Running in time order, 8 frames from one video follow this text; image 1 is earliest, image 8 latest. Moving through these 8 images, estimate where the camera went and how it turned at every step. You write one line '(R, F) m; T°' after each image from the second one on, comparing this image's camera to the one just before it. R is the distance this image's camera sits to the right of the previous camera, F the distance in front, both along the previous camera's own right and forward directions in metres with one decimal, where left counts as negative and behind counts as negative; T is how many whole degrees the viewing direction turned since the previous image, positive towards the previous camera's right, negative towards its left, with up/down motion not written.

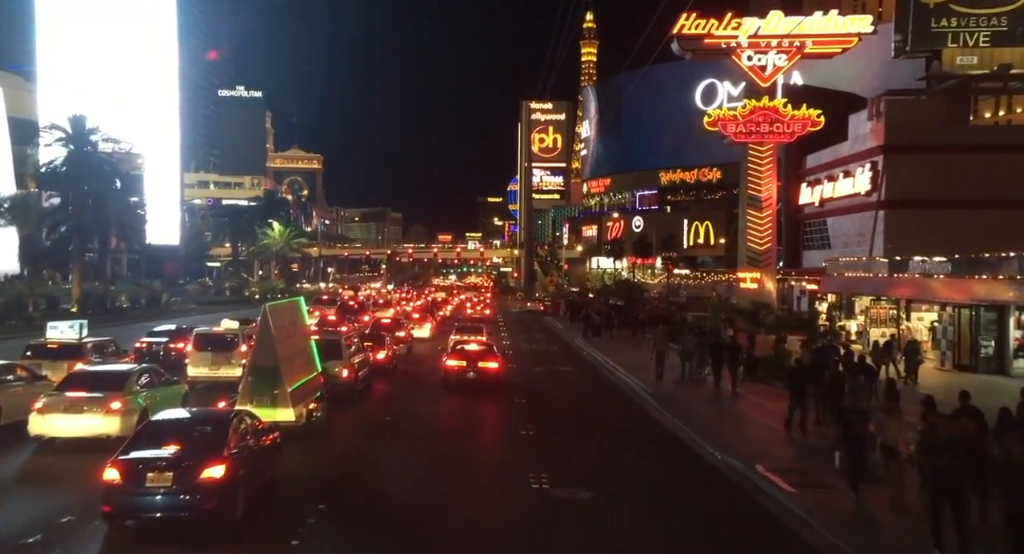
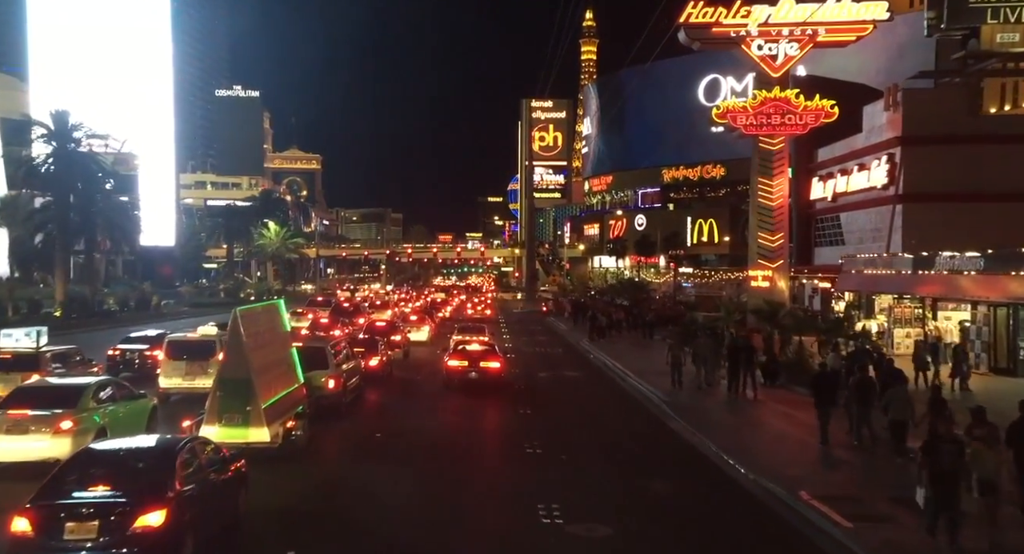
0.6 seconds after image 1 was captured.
(-0.1, +1.5) m; 0°
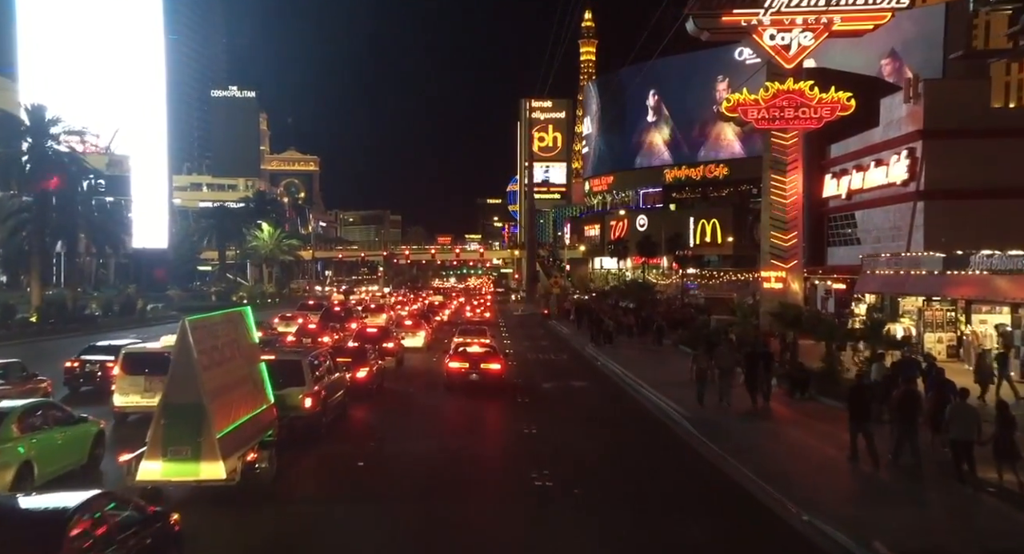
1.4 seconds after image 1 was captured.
(-0.1, +1.8) m; 0°
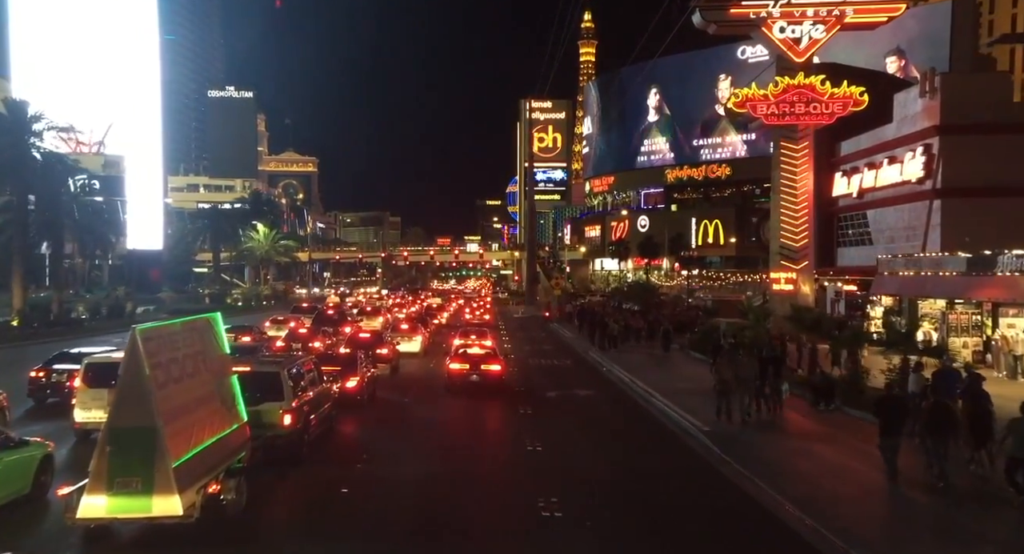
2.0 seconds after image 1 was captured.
(-0.1, +1.3) m; 0°
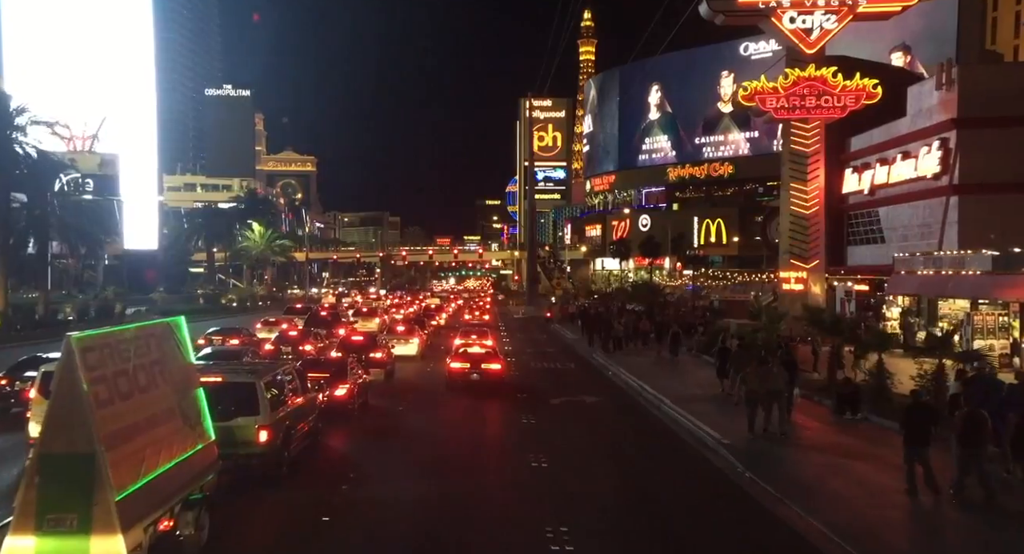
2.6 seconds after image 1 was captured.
(-0.1, +1.2) m; 0°
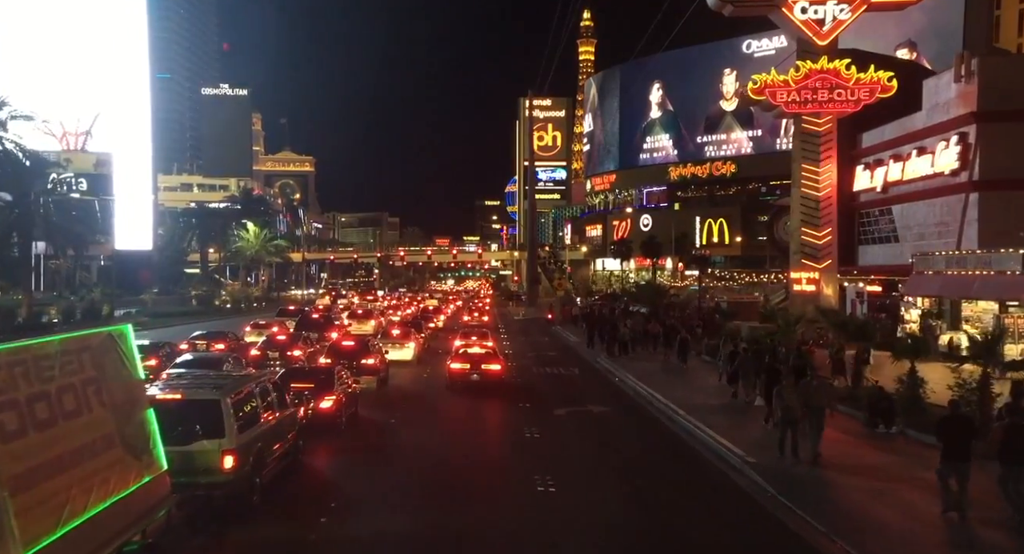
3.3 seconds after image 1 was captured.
(-0.1, +1.3) m; 0°
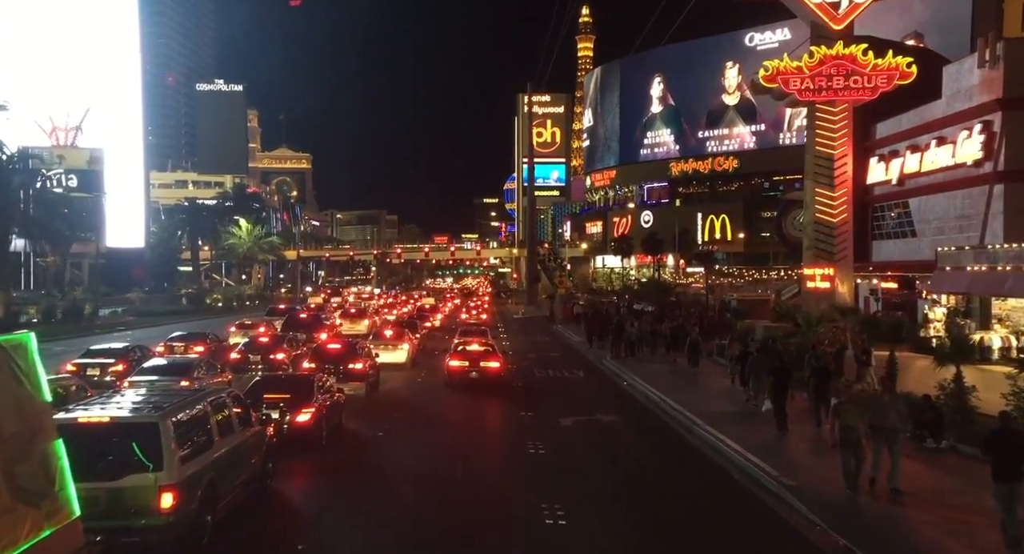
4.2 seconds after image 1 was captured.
(0.0, +1.6) m; 0°
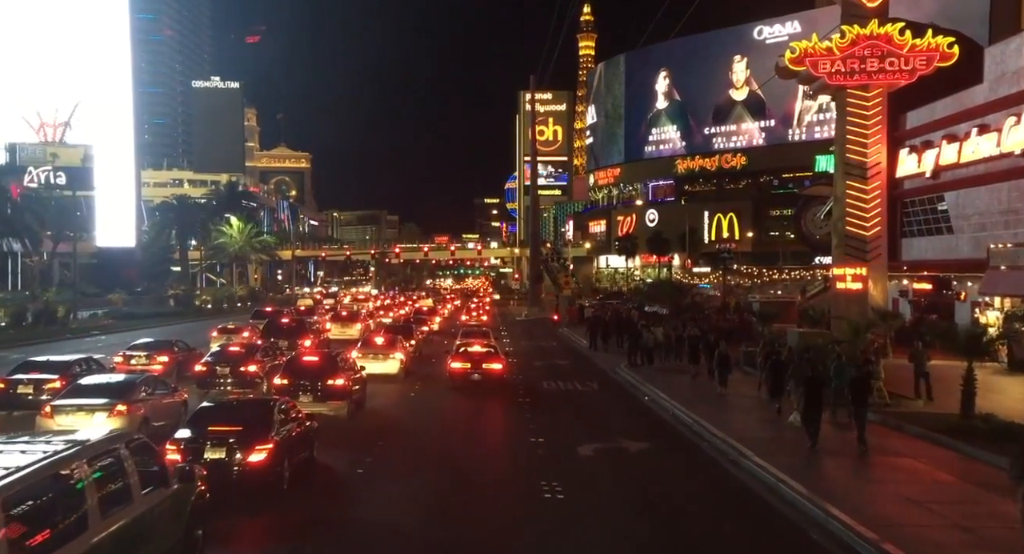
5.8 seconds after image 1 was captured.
(-0.1, +2.5) m; 0°
